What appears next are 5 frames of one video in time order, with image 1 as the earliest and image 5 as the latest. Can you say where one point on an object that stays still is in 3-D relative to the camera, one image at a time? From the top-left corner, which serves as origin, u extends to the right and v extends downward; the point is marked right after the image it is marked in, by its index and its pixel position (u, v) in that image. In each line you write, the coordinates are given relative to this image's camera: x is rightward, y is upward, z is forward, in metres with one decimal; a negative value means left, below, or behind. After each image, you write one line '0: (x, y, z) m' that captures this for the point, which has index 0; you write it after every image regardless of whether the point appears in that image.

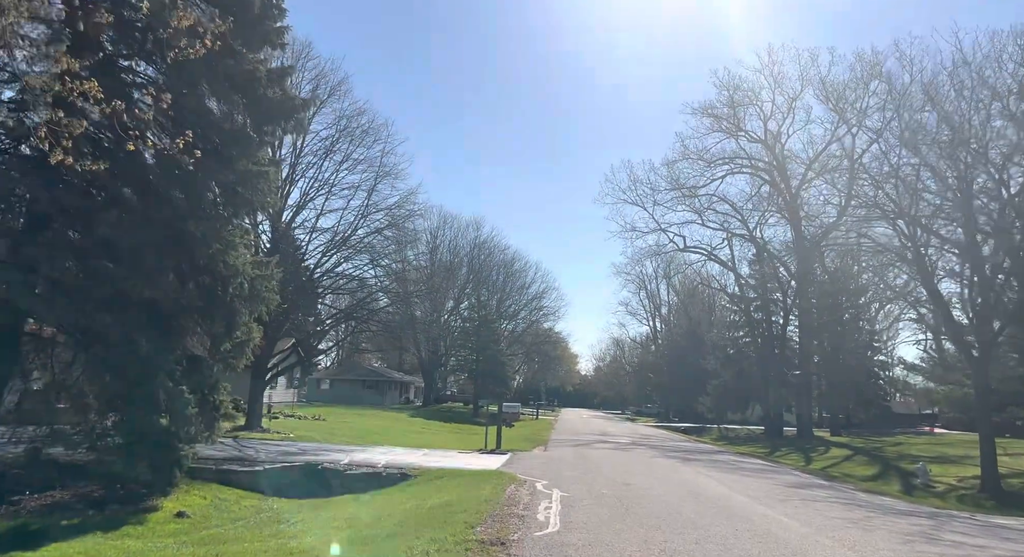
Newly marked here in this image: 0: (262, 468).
0: (-5.4, -4.1, +14.3) m
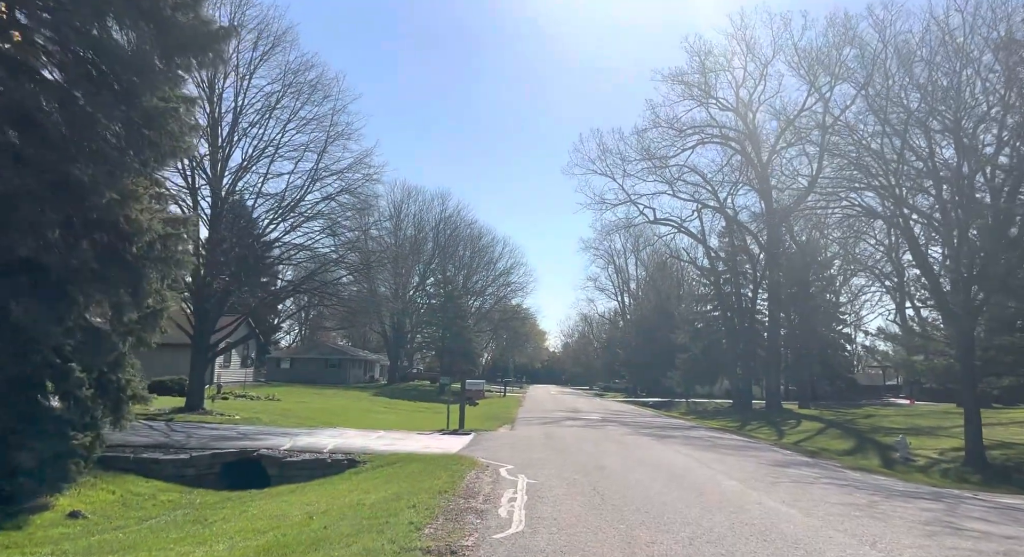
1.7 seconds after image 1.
0: (-6.2, -3.4, +12.6) m
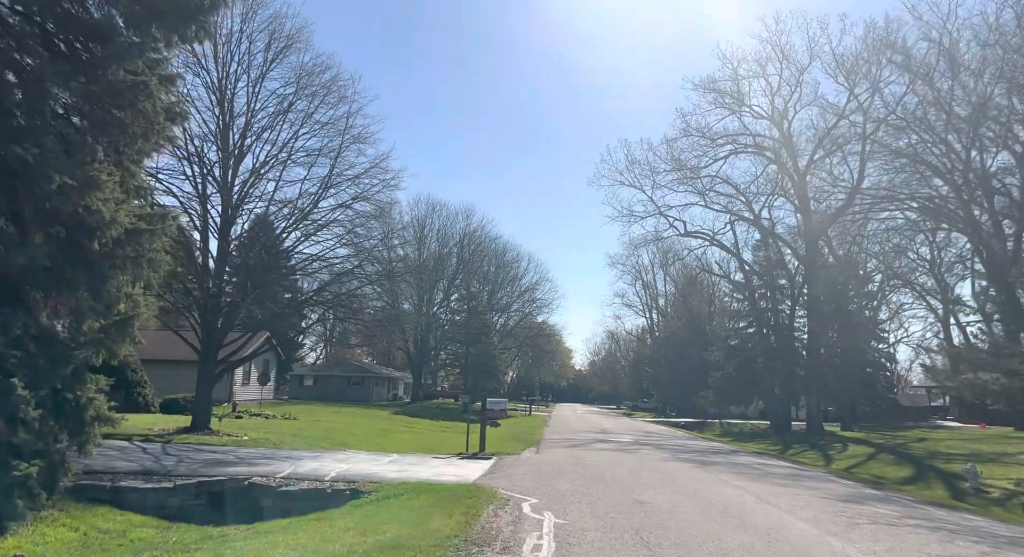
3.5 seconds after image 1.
0: (-5.7, -3.5, +11.1) m
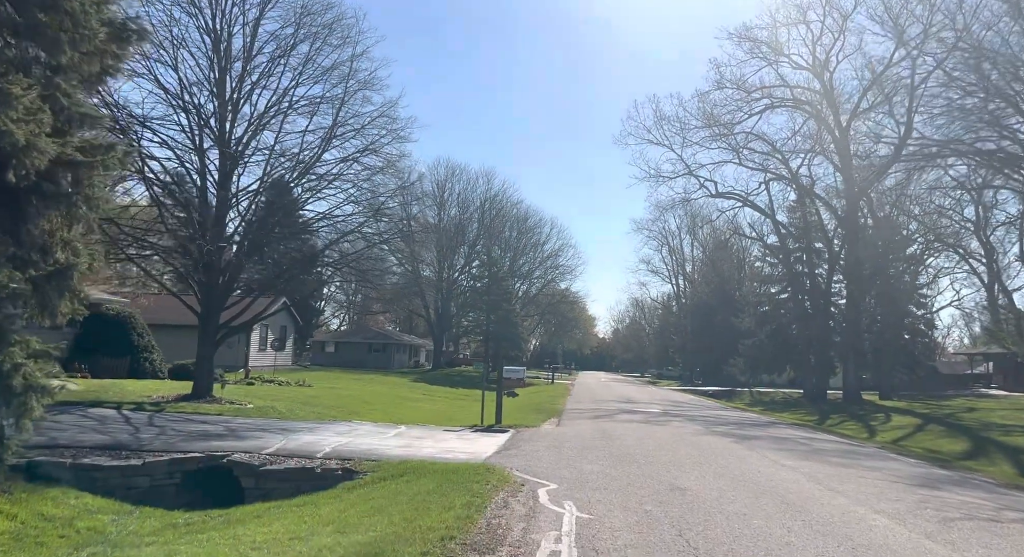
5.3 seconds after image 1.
0: (-5.5, -2.7, +9.8) m
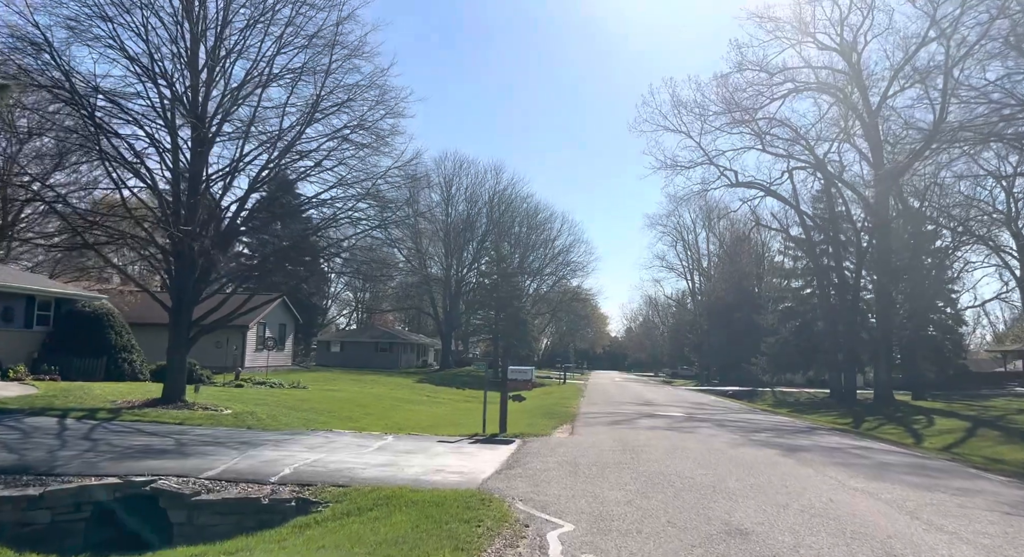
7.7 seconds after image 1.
0: (-5.5, -2.4, +7.7) m
